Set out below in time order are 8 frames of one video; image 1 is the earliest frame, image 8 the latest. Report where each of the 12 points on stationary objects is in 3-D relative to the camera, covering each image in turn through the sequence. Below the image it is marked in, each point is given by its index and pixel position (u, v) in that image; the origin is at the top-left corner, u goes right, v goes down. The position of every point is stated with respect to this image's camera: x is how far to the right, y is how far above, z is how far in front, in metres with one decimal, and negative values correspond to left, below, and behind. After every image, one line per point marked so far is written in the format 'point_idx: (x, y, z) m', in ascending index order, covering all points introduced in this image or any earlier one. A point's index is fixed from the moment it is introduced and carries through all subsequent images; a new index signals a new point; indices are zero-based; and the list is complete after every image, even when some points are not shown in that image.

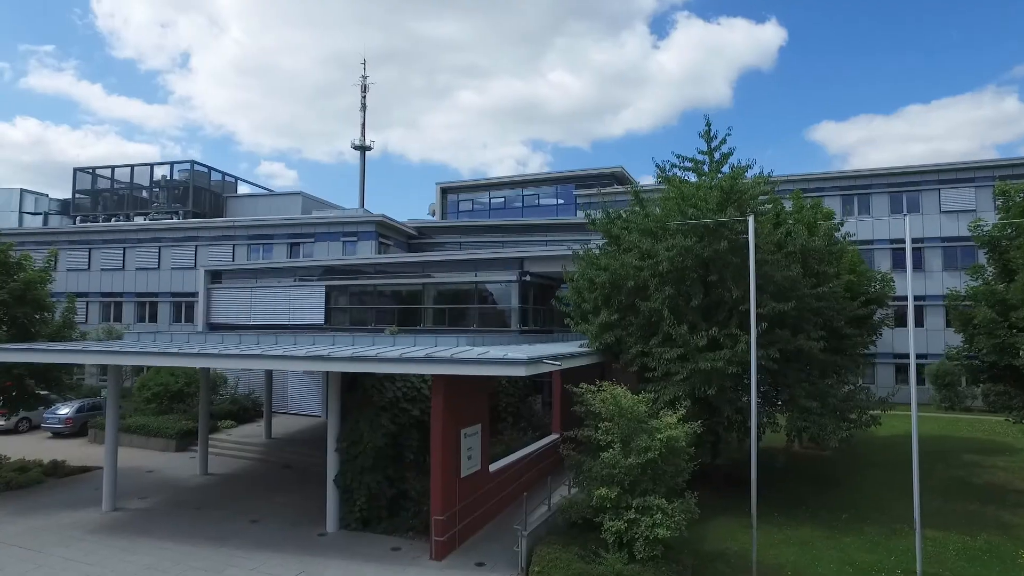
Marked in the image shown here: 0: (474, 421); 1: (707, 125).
0: (-0.7, -2.5, +11.7) m
1: (+4.4, +3.6, +14.0) m
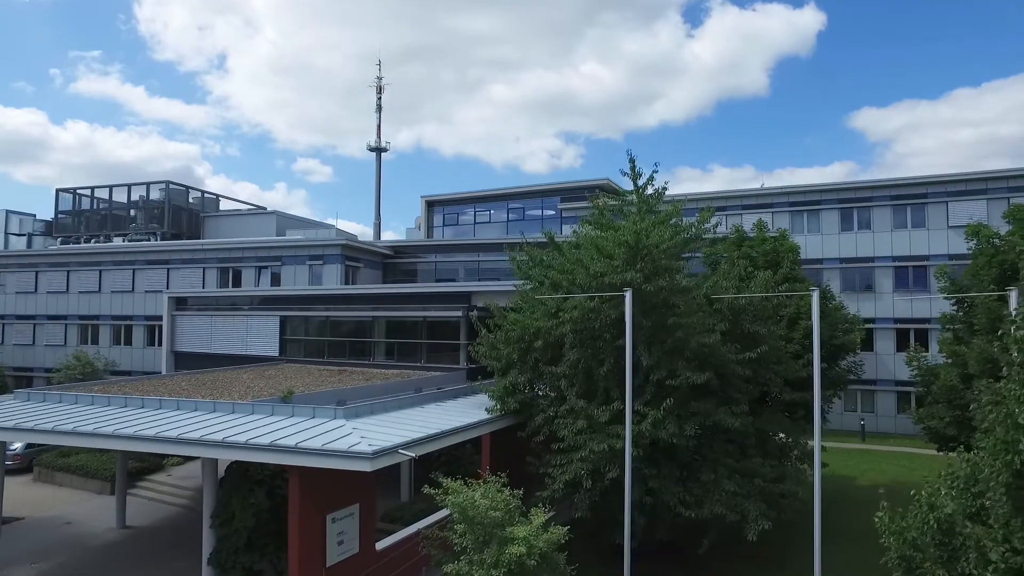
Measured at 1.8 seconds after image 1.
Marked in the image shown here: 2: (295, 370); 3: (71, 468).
0: (-2.8, -3.6, +10.6) m
1: (+2.4, +2.5, +12.6) m
2: (-6.8, -2.5, +20.1) m
3: (-13.5, -5.5, +19.2) m
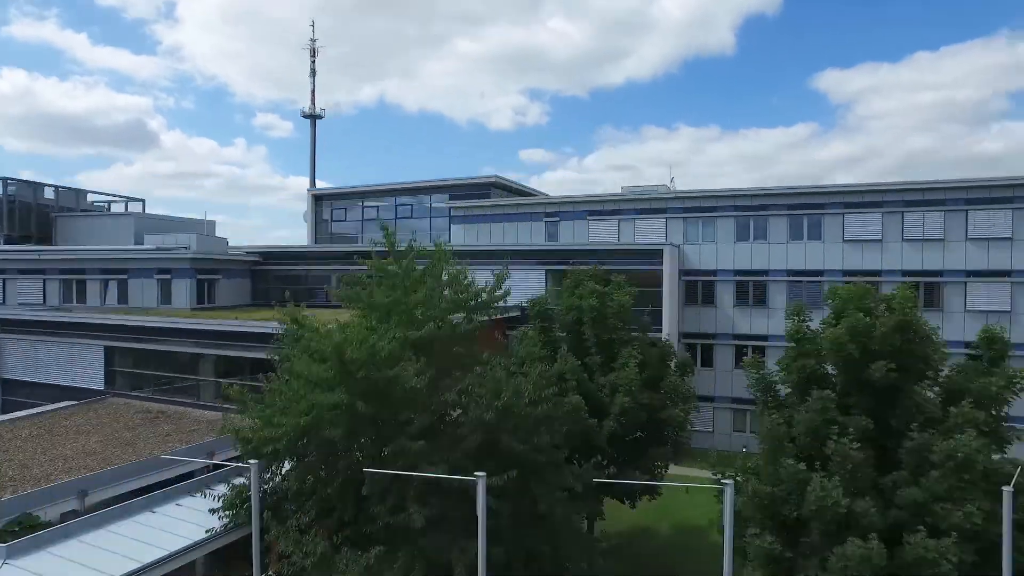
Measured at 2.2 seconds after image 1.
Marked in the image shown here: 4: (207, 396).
0: (-7.0, -5.3, +8.7) m
1: (-1.9, +1.0, +10.5) m
2: (-11.4, -3.5, +17.9) m
3: (-18.1, -6.6, +16.9) m
4: (-9.0, -3.1, +18.5) m
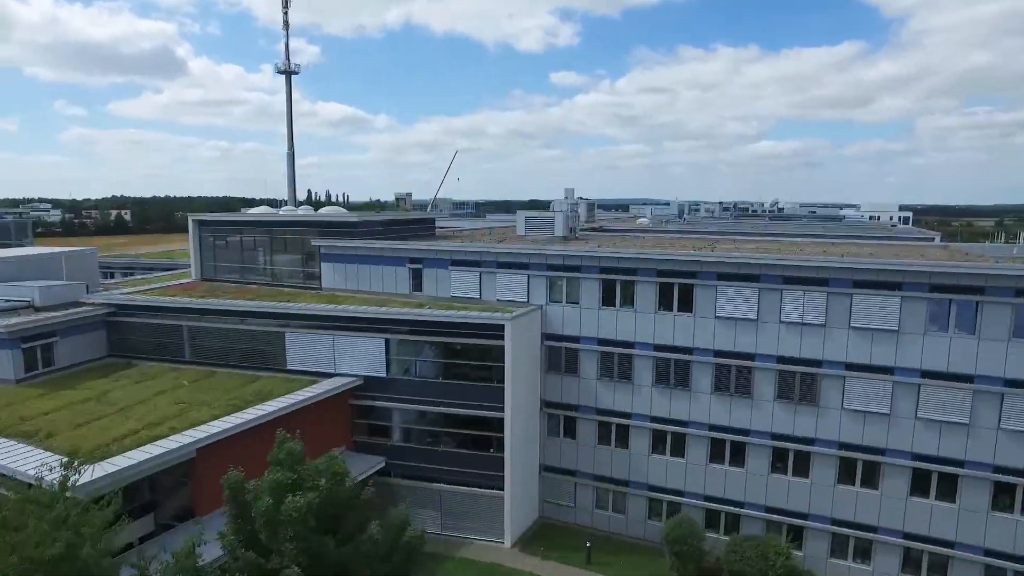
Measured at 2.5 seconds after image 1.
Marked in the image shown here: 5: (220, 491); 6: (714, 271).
0: (-13.5, -9.5, +8.0) m
1: (-8.3, -3.1, +8.7) m
2: (-17.4, -6.6, +17.2) m
3: (-24.0, -9.8, +16.9) m
4: (-15.0, -6.2, +17.5) m
5: (-8.3, -5.7, +18.2) m
6: (+6.3, +0.6, +19.6) m
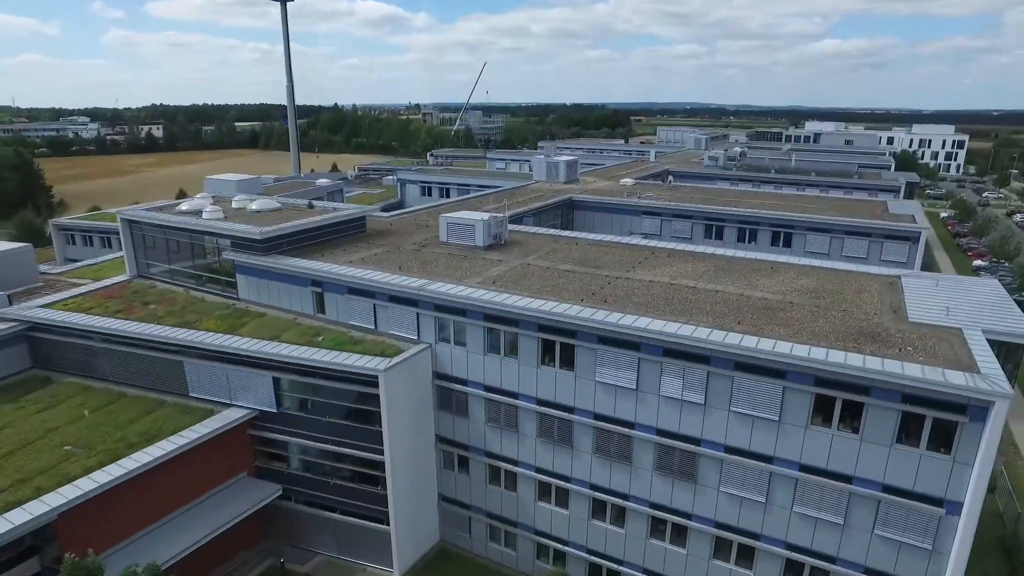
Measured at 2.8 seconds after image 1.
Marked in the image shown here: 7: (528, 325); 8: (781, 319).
0: (-18.3, -12.6, +9.6) m
1: (-13.1, -6.2, +8.9) m
2: (-21.5, -8.3, +18.5) m
3: (-28.2, -11.4, +19.1) m
4: (-19.1, -7.9, +18.6) m
5: (-12.3, -7.4, +18.7) m
6: (+2.4, -1.3, +18.1) m
7: (+0.5, -1.2, +19.3) m
8: (+7.7, -0.9, +18.1) m
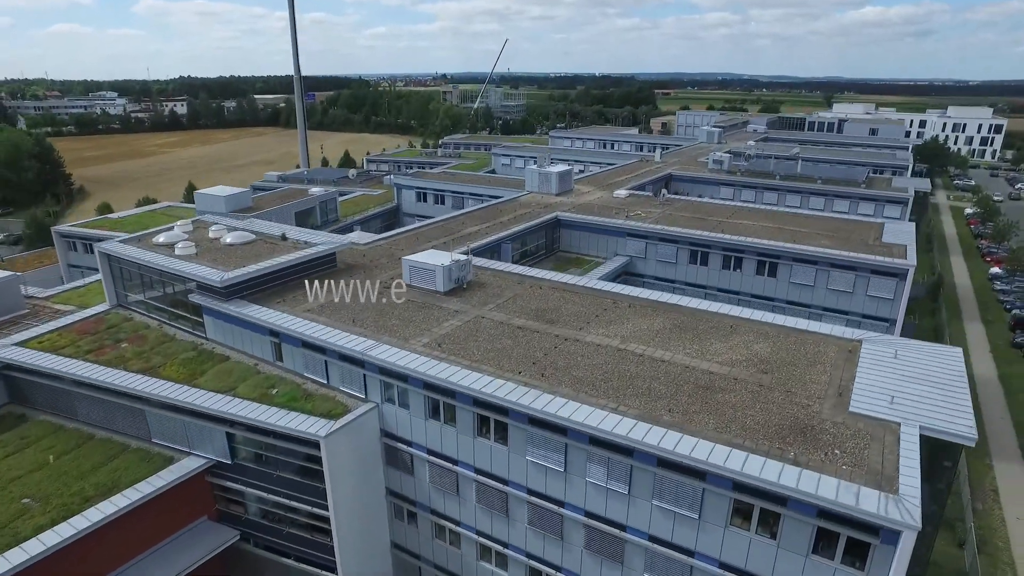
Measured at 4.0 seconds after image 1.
0: (-20.8, -15.0, +10.9) m
1: (-15.5, -8.7, +9.8) m
2: (-23.5, -10.3, +19.7) m
3: (-30.3, -13.1, +20.8) m
4: (-21.1, -9.9, +19.7) m
5: (-14.4, -9.4, +19.5) m
6: (+0.4, -3.6, +18.0) m
7: (-1.4, -3.4, +19.2) m
8: (+5.7, -3.3, +17.7) m
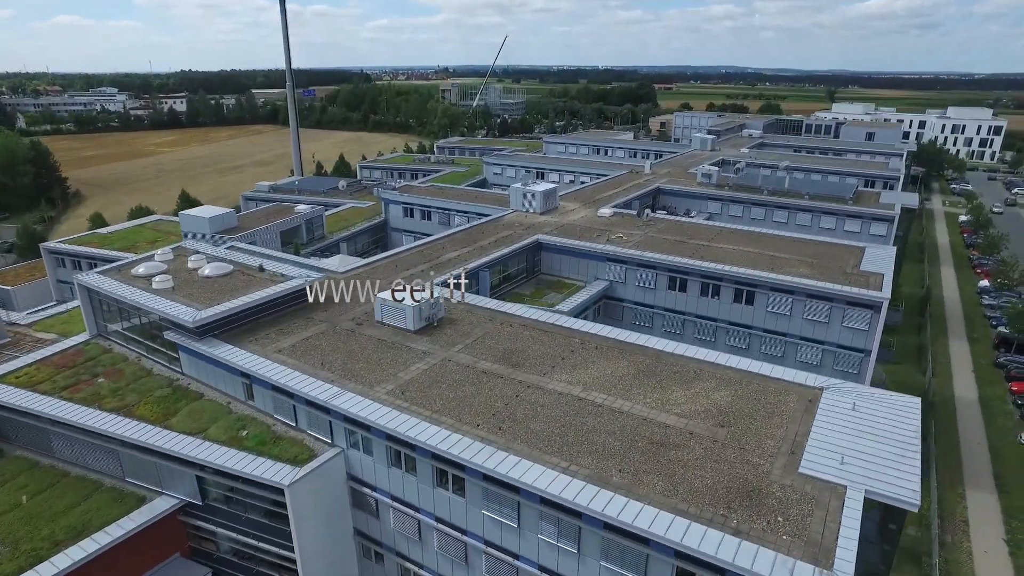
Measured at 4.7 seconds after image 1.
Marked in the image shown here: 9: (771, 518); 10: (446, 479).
0: (-22.2, -16.8, +11.5) m
1: (-16.8, -10.5, +10.2) m
2: (-24.8, -11.9, +20.2) m
3: (-31.6, -14.7, +21.4) m
4: (-22.4, -11.5, +20.2) m
5: (-15.7, -11.1, +20.0) m
6: (-0.9, -5.3, +18.3) m
7: (-2.7, -5.1, +19.5) m
8: (+4.4, -5.0, +18.0) m
9: (+6.6, -5.8, +15.9) m
10: (-2.0, -6.0, +19.5) m
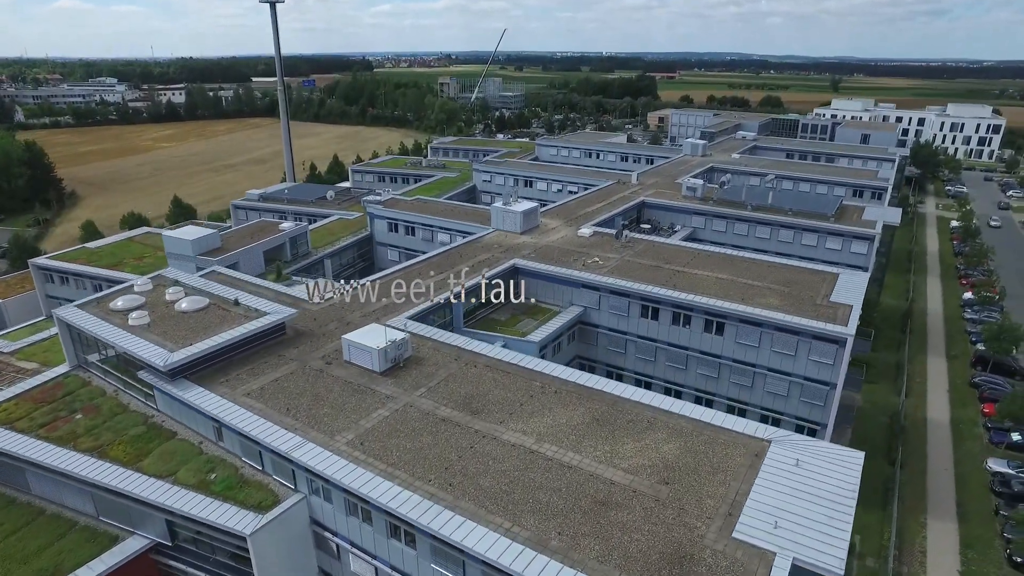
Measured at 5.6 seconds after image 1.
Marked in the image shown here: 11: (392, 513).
0: (-23.9, -18.8, +12.6) m
1: (-18.5, -12.7, +11.2) m
2: (-26.5, -13.8, +21.2) m
3: (-33.2, -16.5, +22.5) m
4: (-24.0, -13.4, +21.2) m
5: (-17.3, -13.0, +20.9) m
6: (-2.5, -7.3, +19.1) m
7: (-4.3, -7.0, +20.3) m
8: (+2.8, -7.1, +18.7) m
9: (+4.9, -7.9, +16.6) m
10: (-3.6, -7.9, +20.3) m
11: (-3.6, -7.0, +19.7) m
